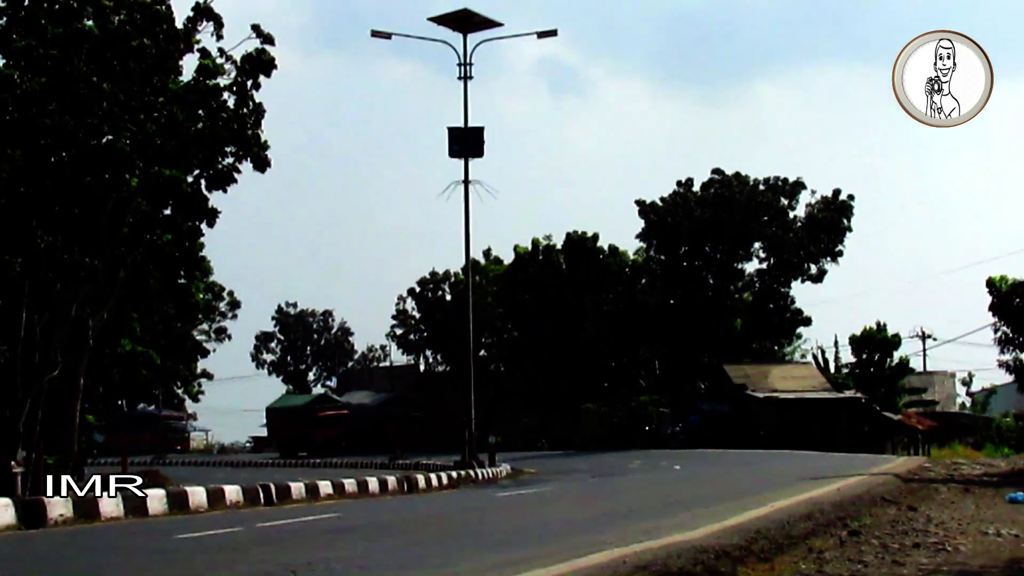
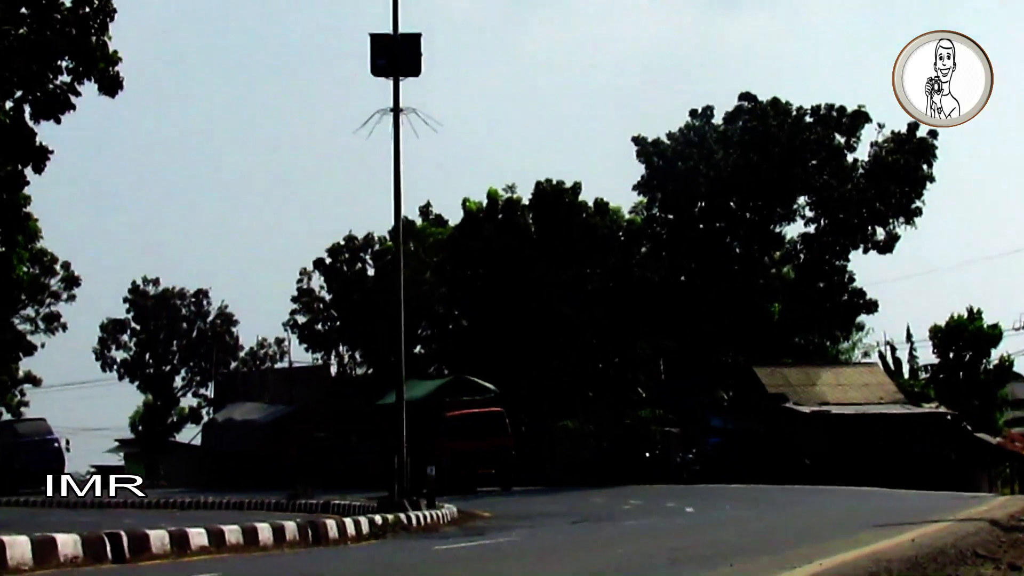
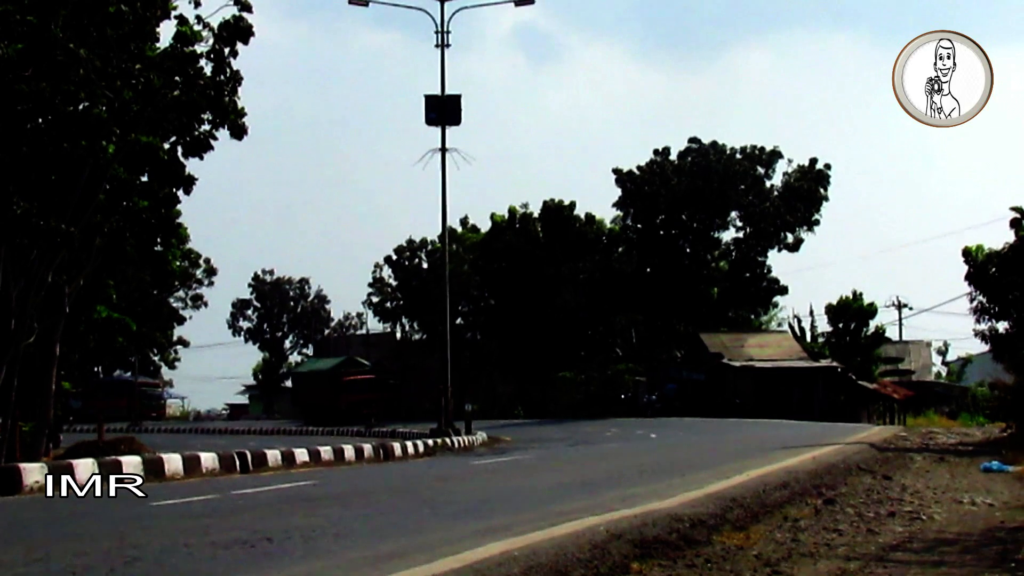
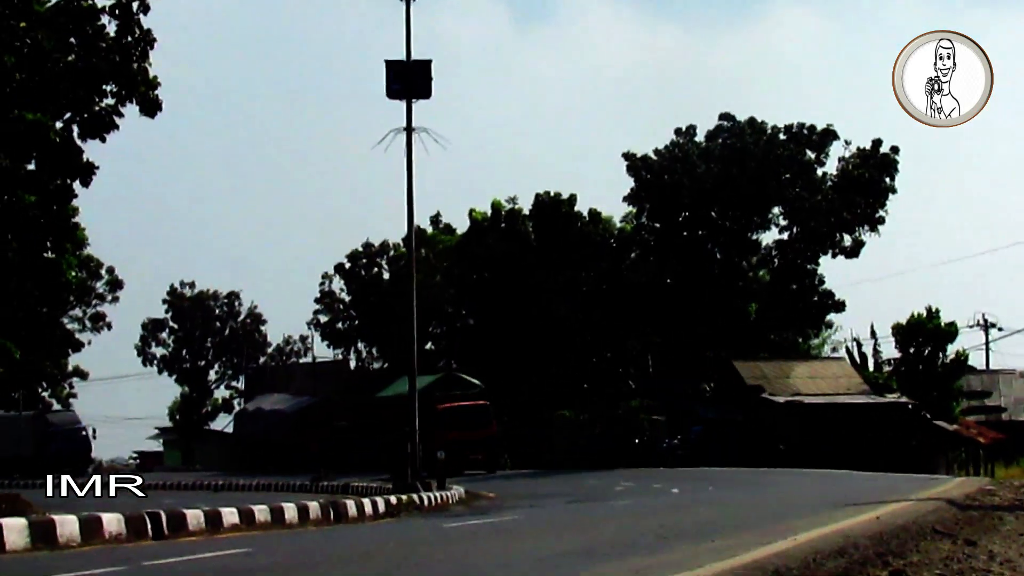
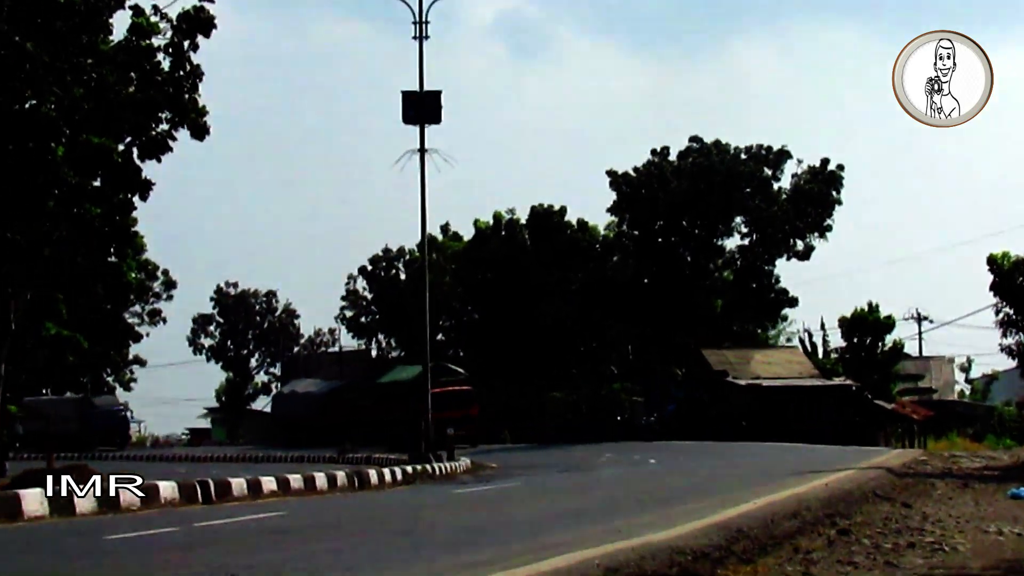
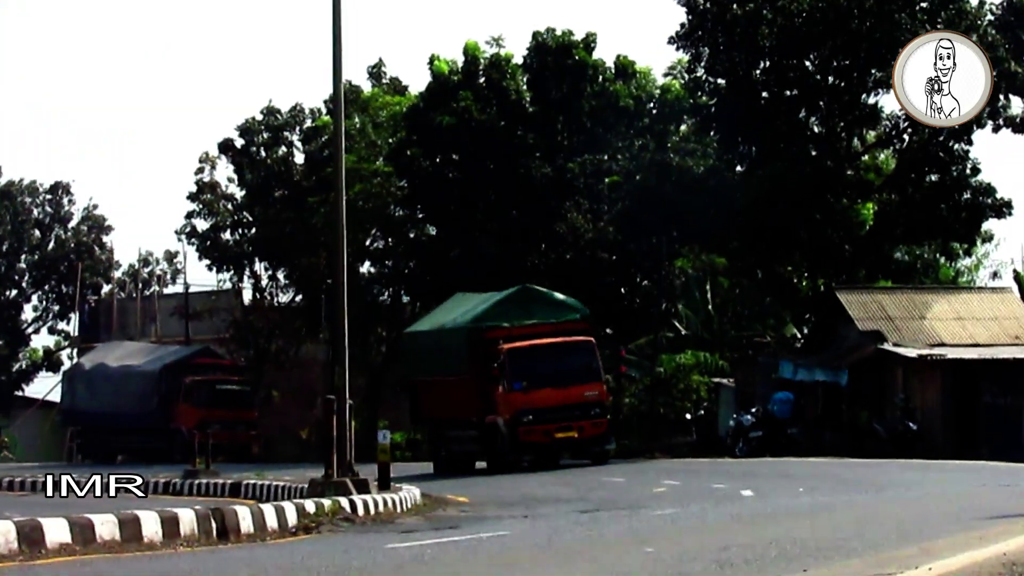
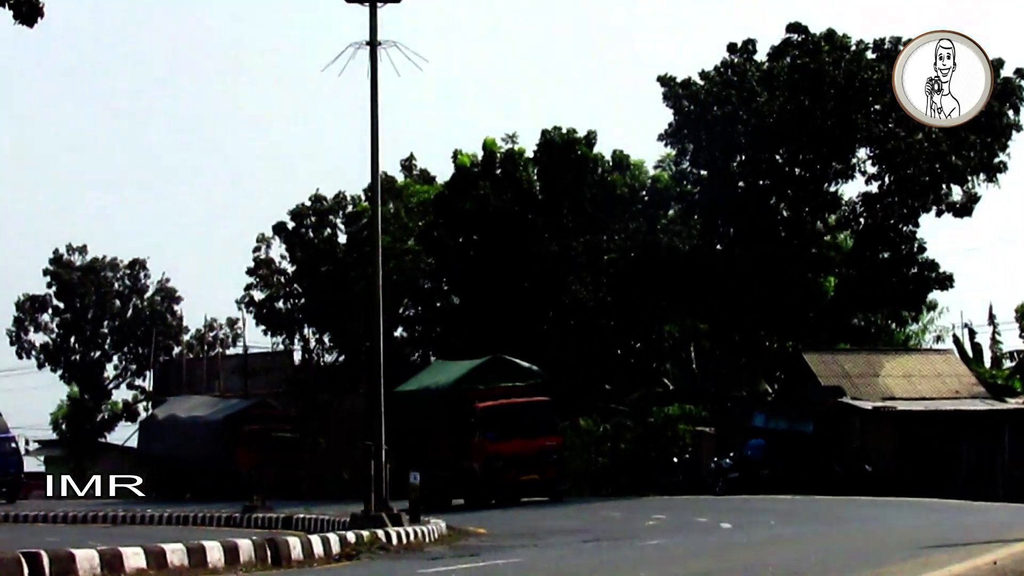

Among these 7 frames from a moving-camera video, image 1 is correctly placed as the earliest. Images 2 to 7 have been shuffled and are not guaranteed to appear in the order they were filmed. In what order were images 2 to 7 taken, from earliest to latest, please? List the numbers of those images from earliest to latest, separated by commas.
3, 5, 4, 2, 7, 6
